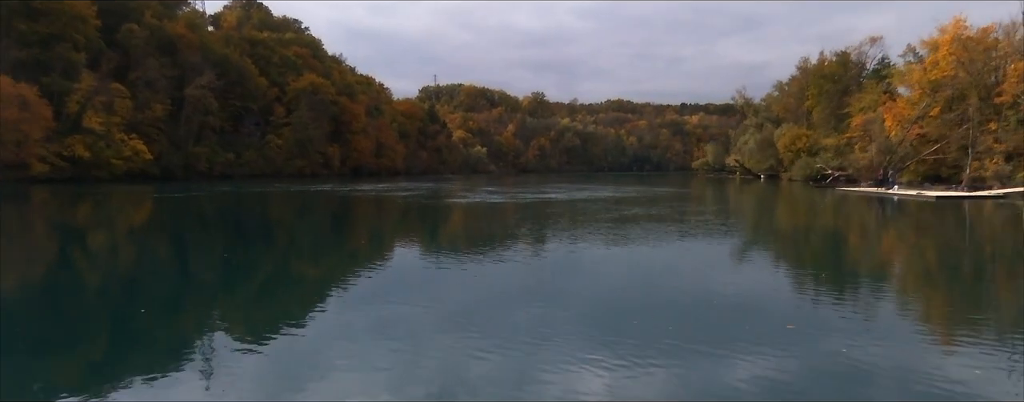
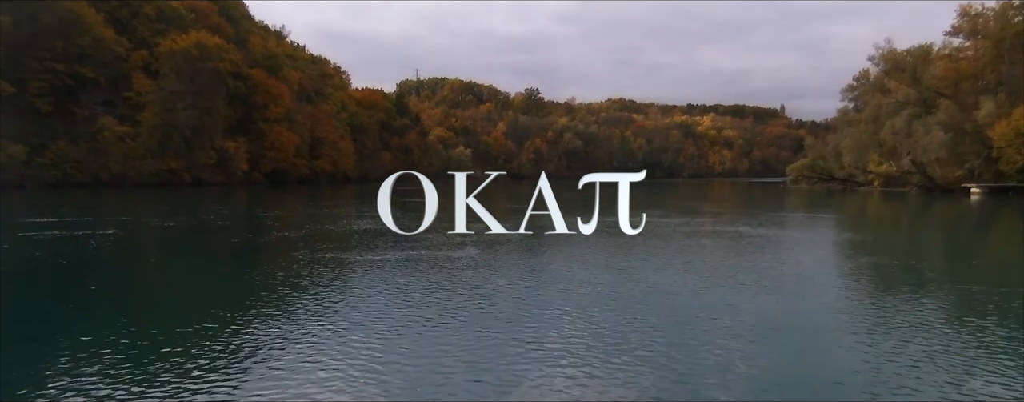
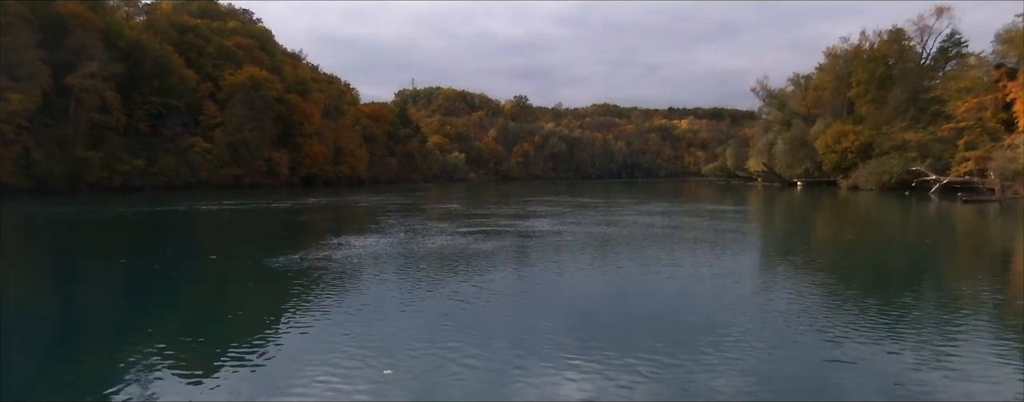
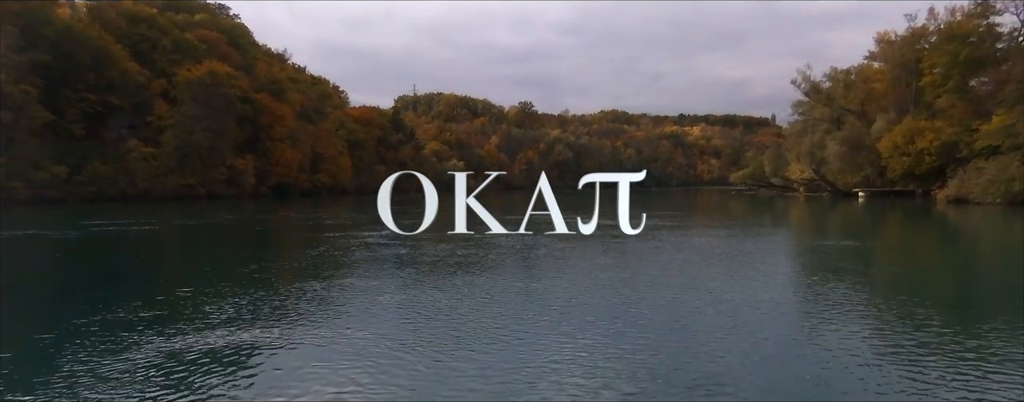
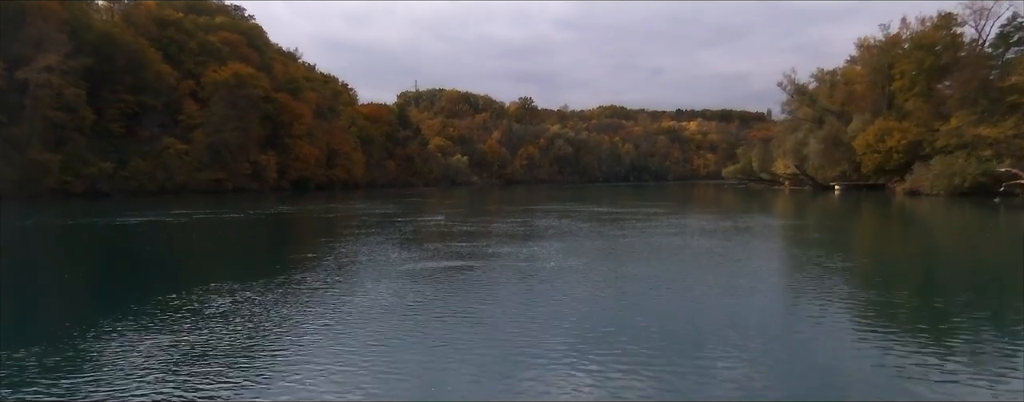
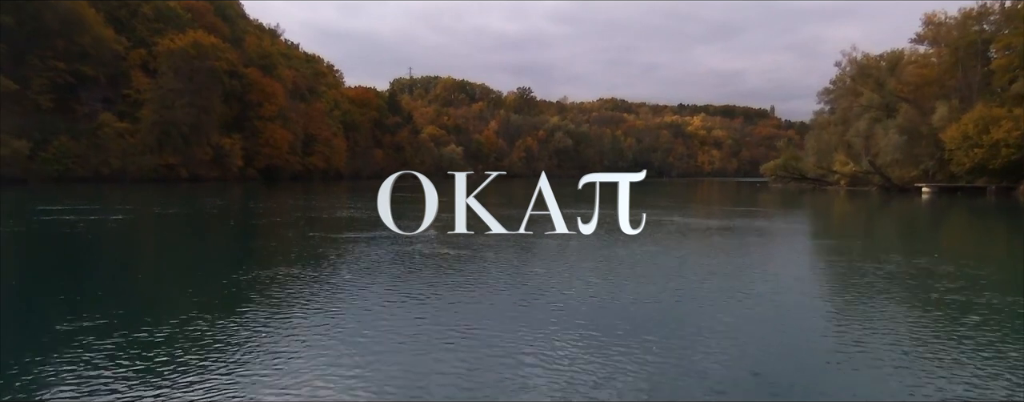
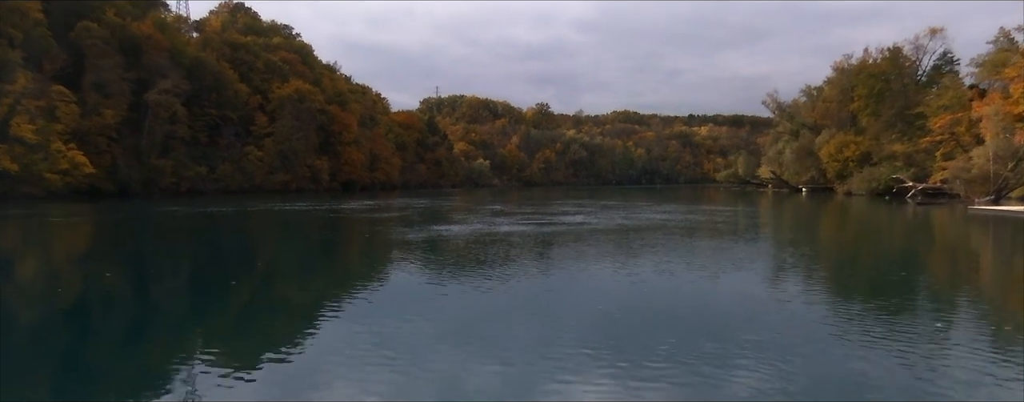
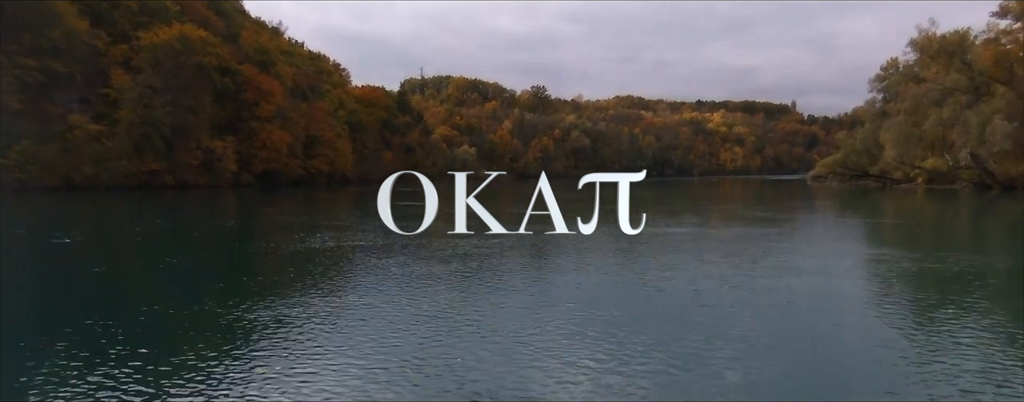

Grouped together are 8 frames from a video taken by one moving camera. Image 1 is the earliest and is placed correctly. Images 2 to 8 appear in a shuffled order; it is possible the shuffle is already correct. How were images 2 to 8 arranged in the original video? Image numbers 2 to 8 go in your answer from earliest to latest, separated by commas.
7, 3, 5, 4, 6, 2, 8
